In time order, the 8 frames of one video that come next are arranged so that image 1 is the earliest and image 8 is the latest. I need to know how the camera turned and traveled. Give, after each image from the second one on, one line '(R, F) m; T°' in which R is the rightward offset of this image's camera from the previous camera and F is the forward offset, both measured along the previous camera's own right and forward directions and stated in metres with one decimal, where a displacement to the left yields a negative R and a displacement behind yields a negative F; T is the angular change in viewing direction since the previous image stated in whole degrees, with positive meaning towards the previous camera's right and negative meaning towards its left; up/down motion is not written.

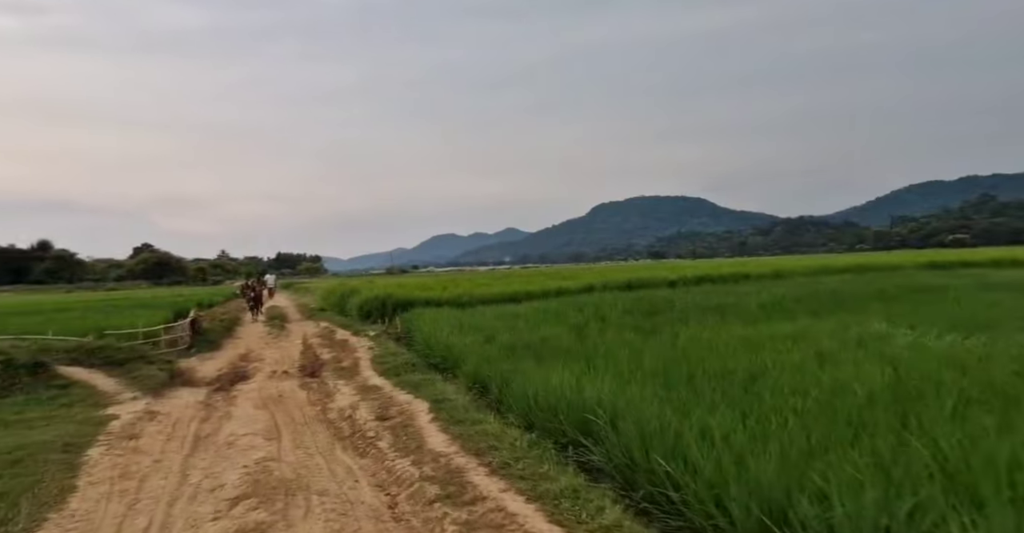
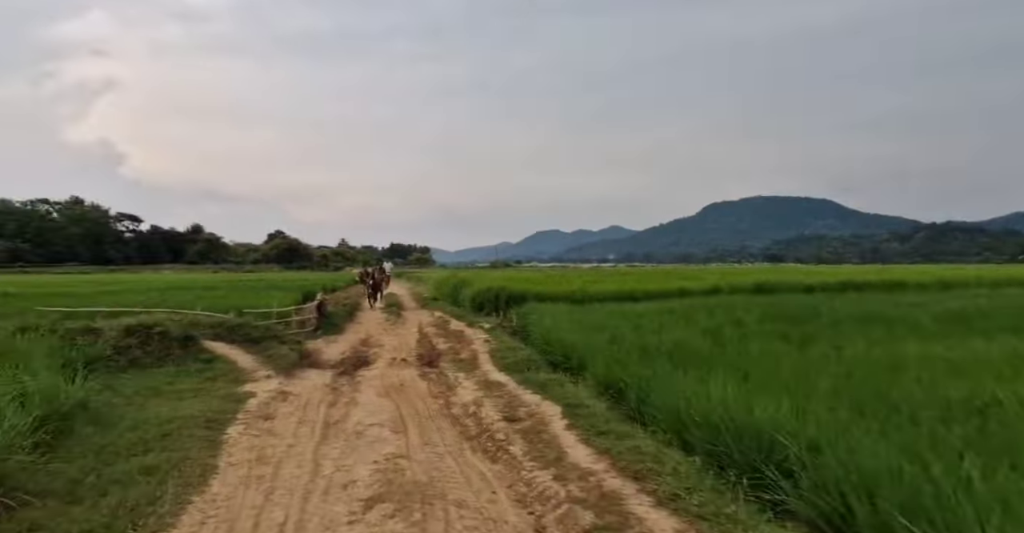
(-0.4, +0.5) m; -10°
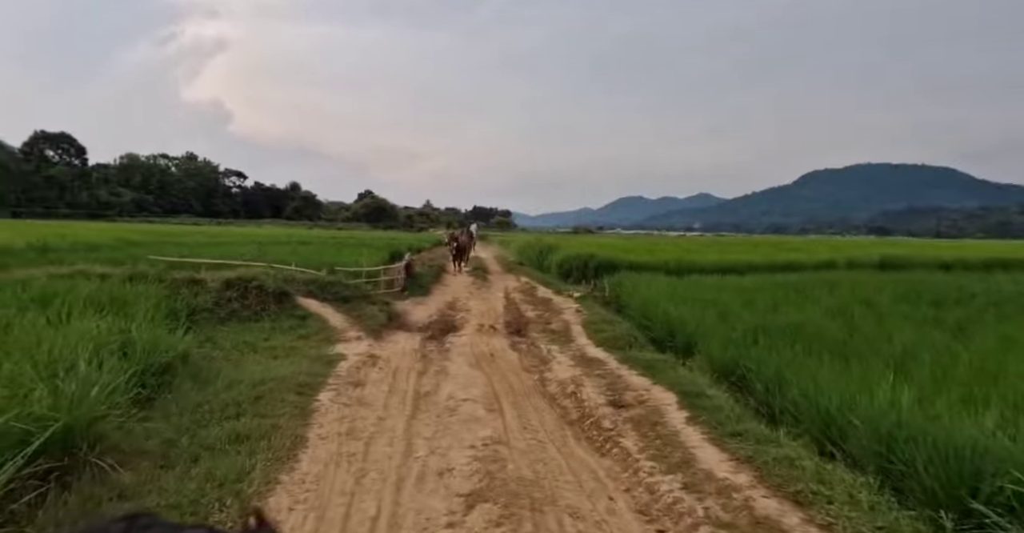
(-0.3, +0.7) m; -7°
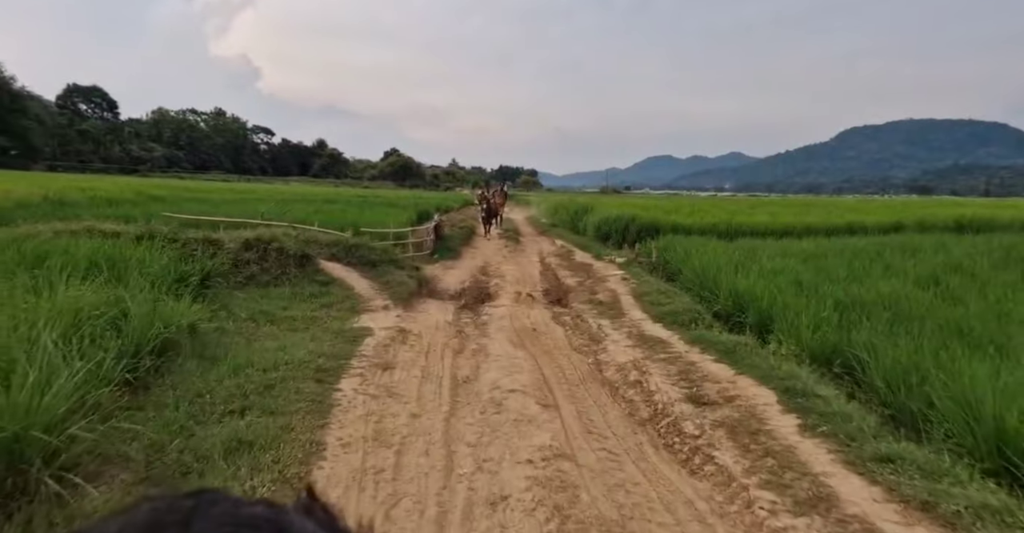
(-0.3, +1.2) m; -2°
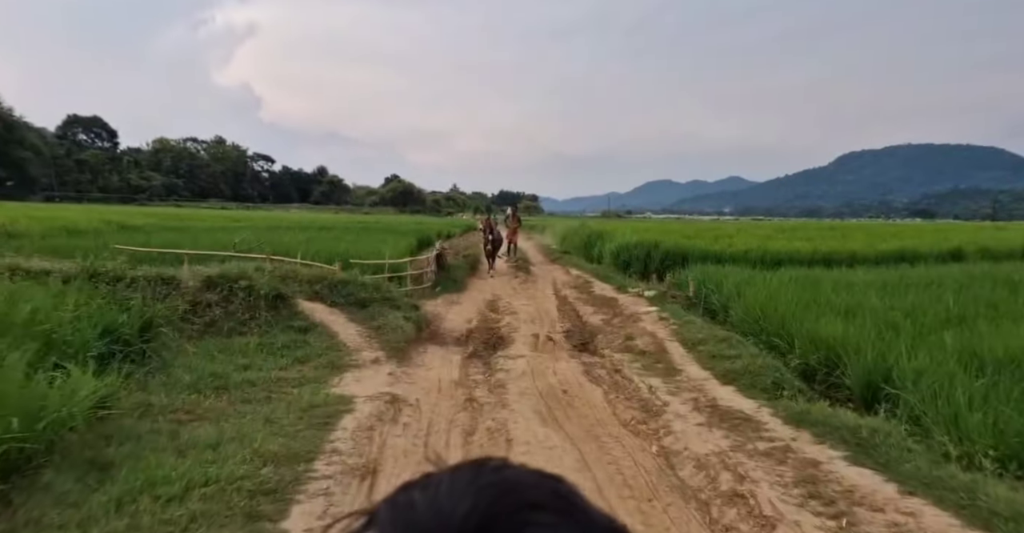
(-0.3, +2.1) m; 0°
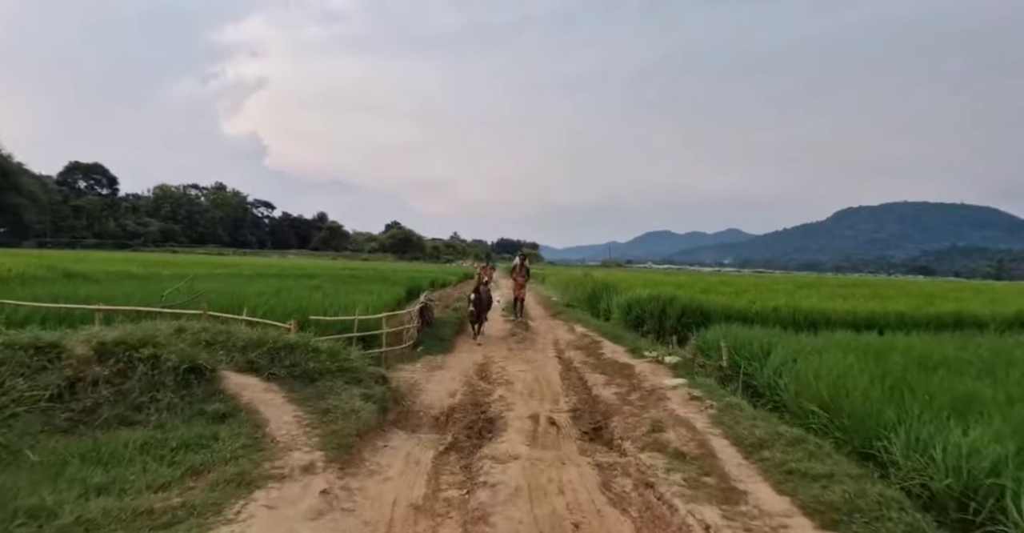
(+0.1, +2.4) m; 0°
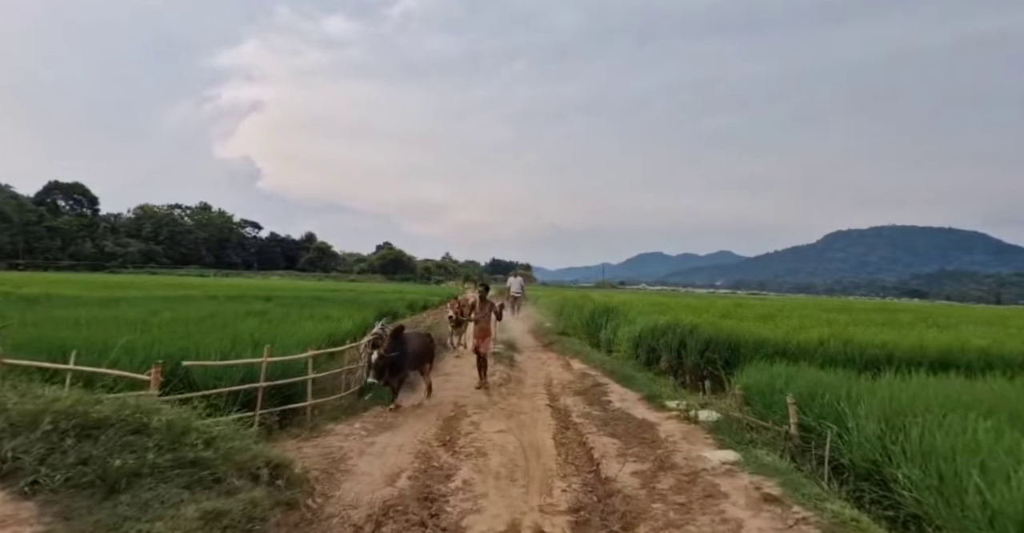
(+0.3, +3.5) m; +1°
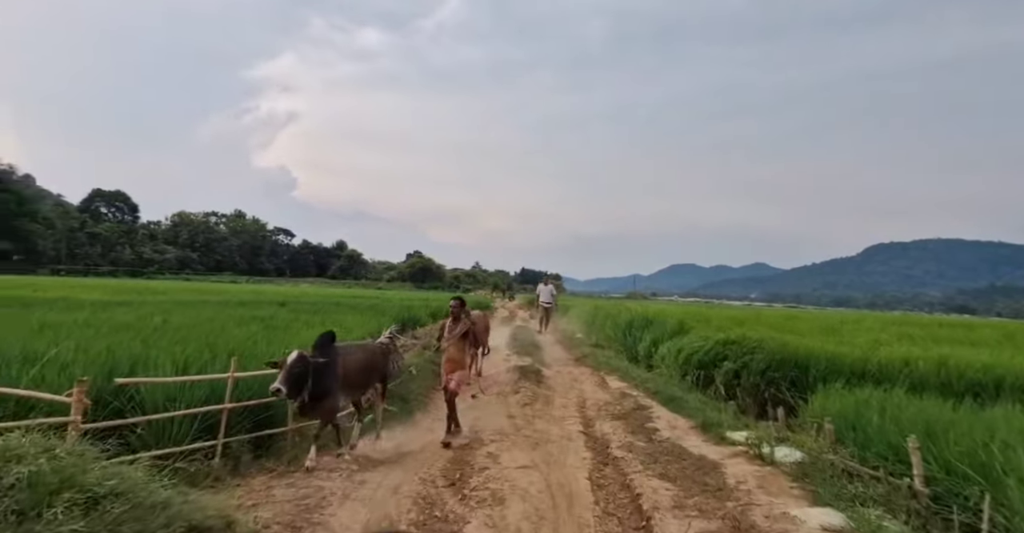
(0.0, +1.8) m; -3°
